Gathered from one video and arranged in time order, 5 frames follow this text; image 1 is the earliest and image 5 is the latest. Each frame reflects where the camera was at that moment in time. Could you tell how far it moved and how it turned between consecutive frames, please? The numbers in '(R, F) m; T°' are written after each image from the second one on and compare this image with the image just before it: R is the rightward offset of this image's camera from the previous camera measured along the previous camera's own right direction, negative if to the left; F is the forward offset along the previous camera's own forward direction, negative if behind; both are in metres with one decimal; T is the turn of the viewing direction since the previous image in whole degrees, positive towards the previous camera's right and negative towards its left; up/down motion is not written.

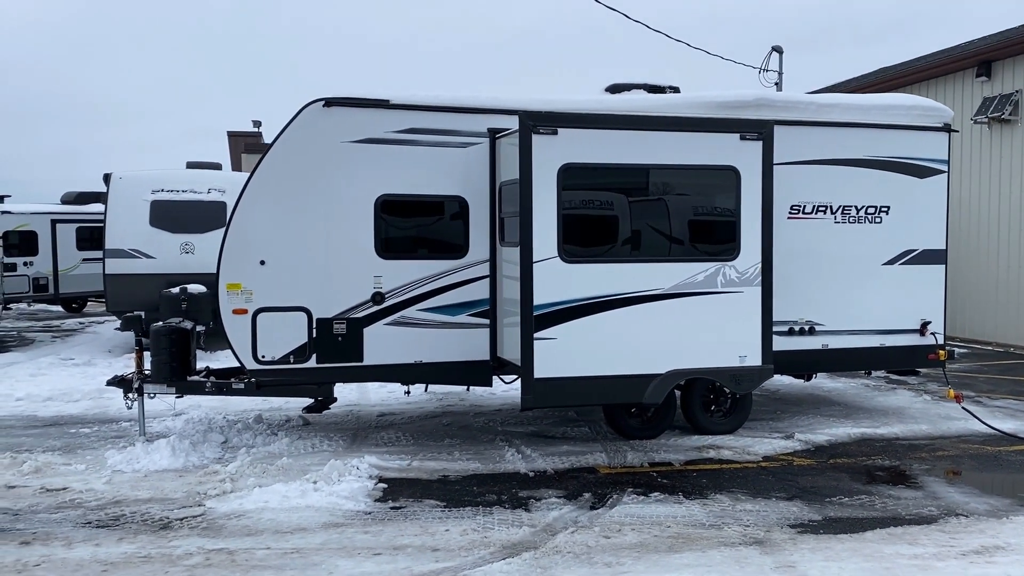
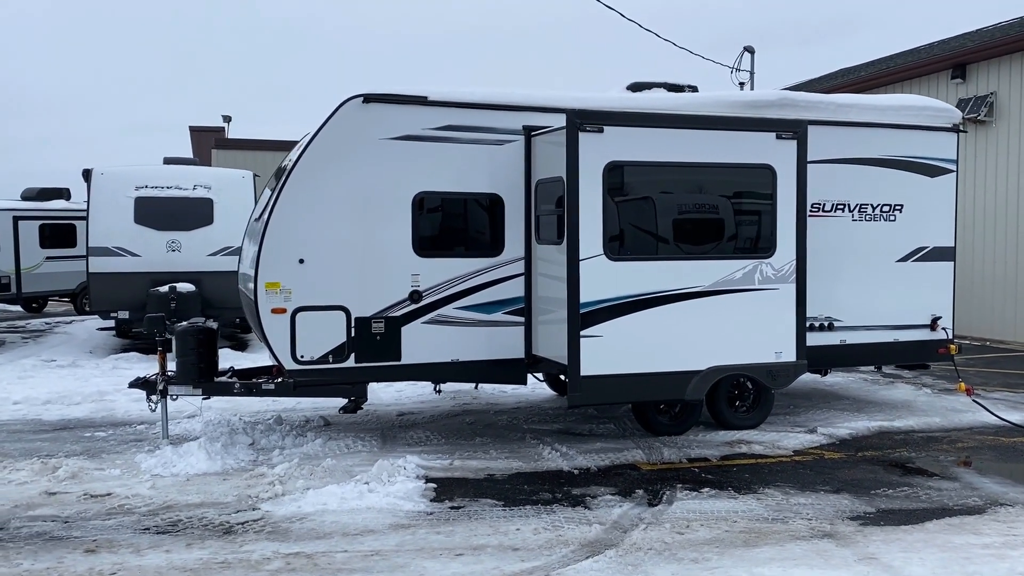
(-0.7, 0.0) m; +3°
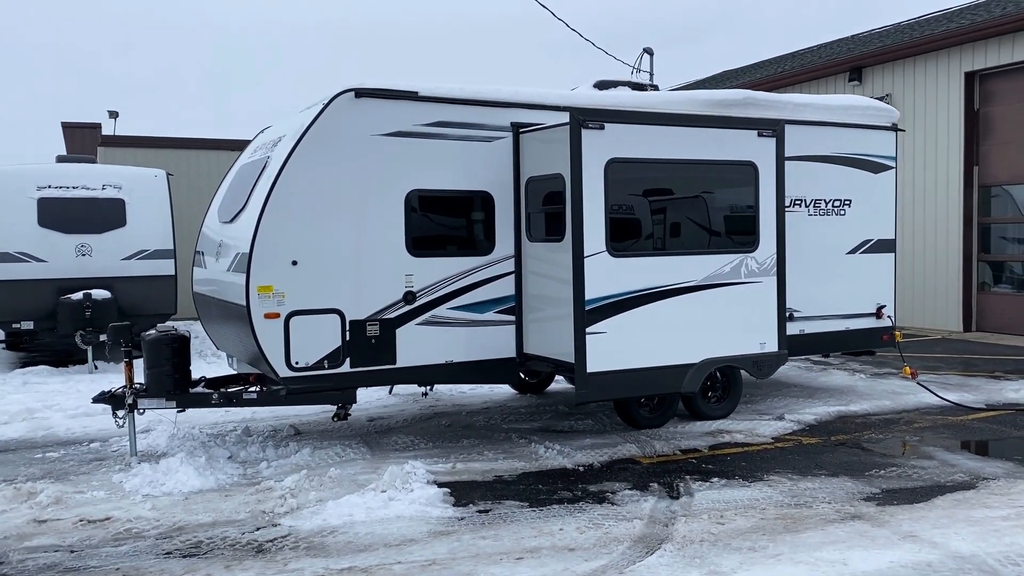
(-0.9, +0.1) m; +8°
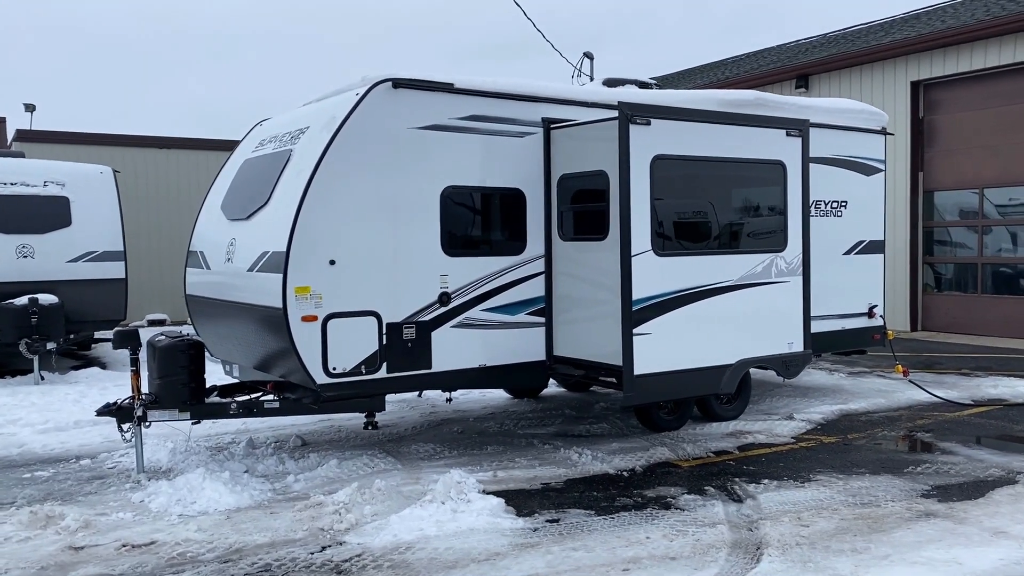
(-0.9, +0.3) m; +6°
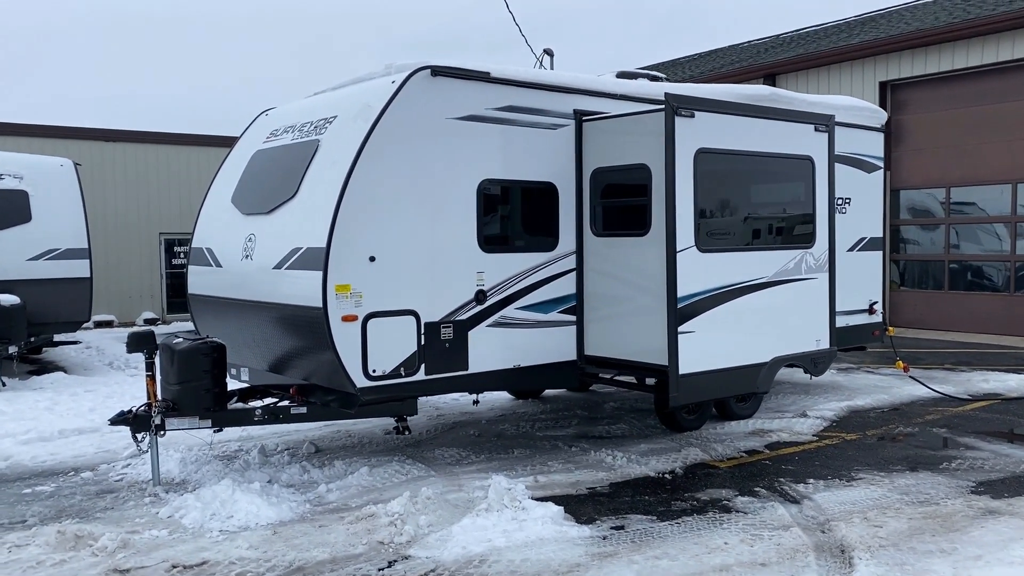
(-0.7, +0.3) m; +5°
